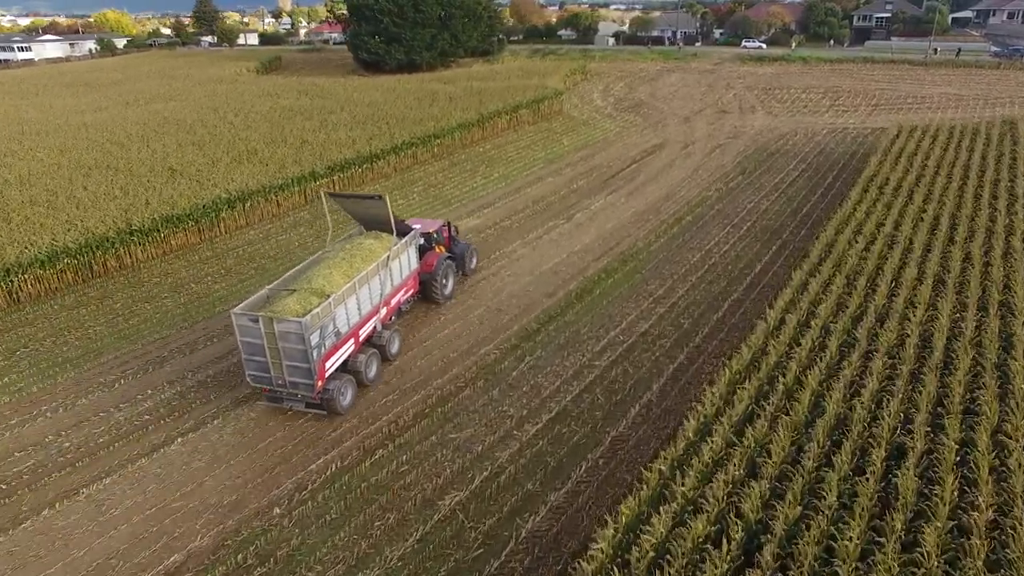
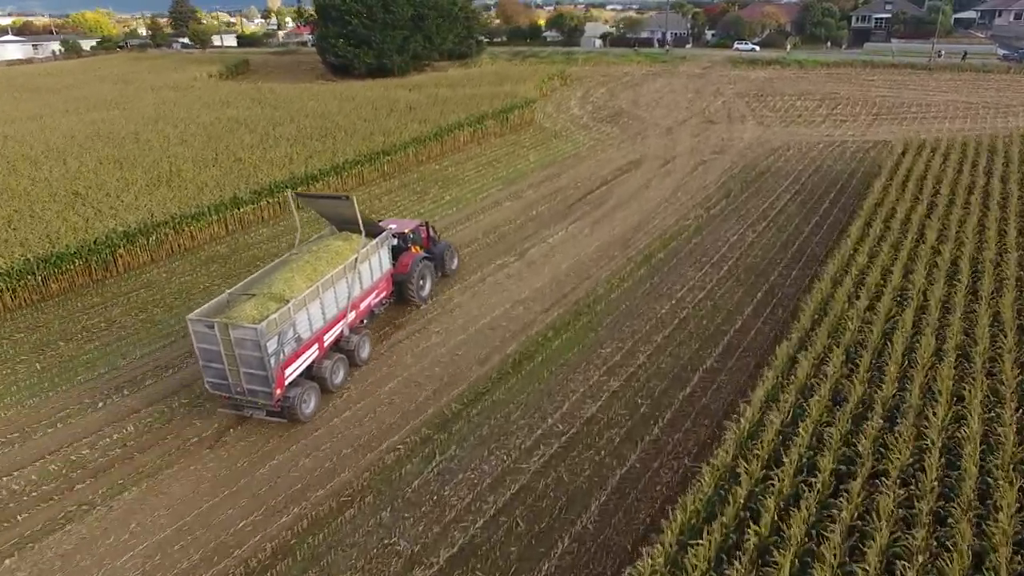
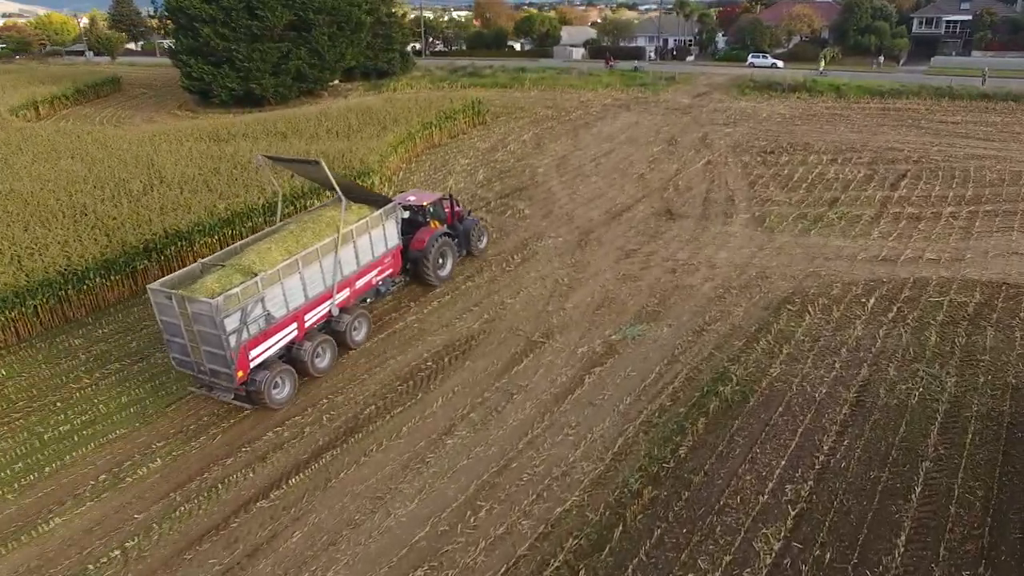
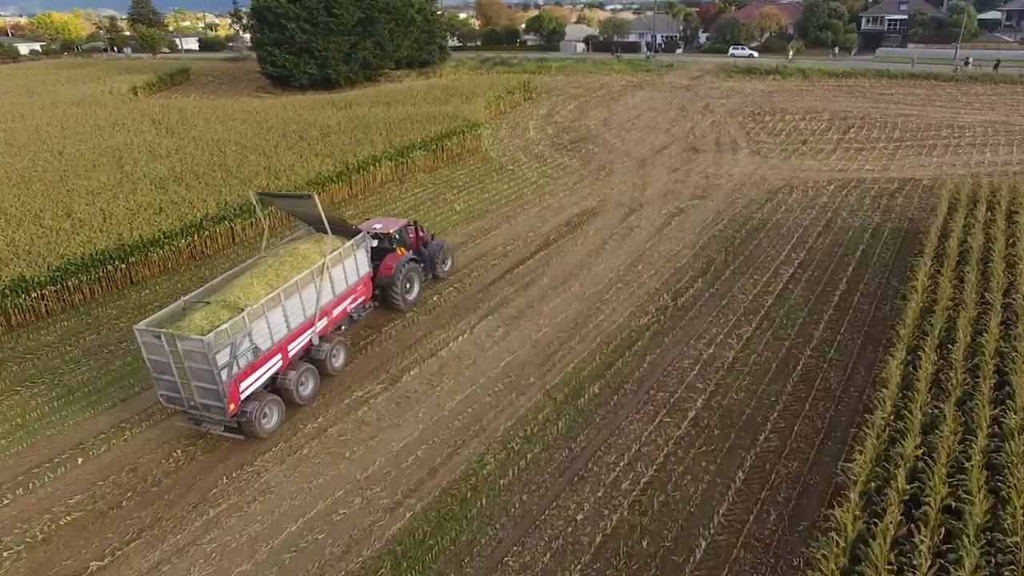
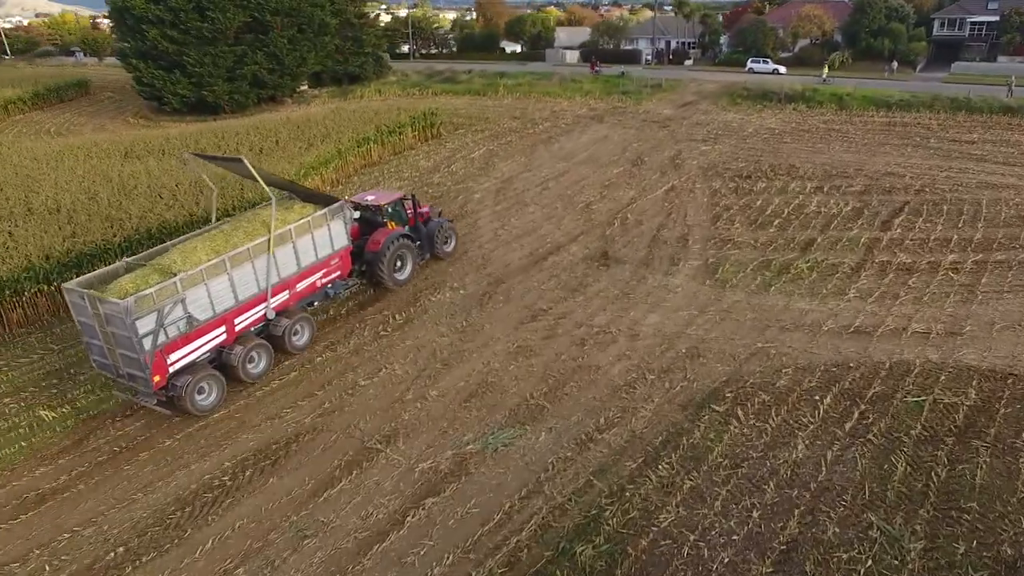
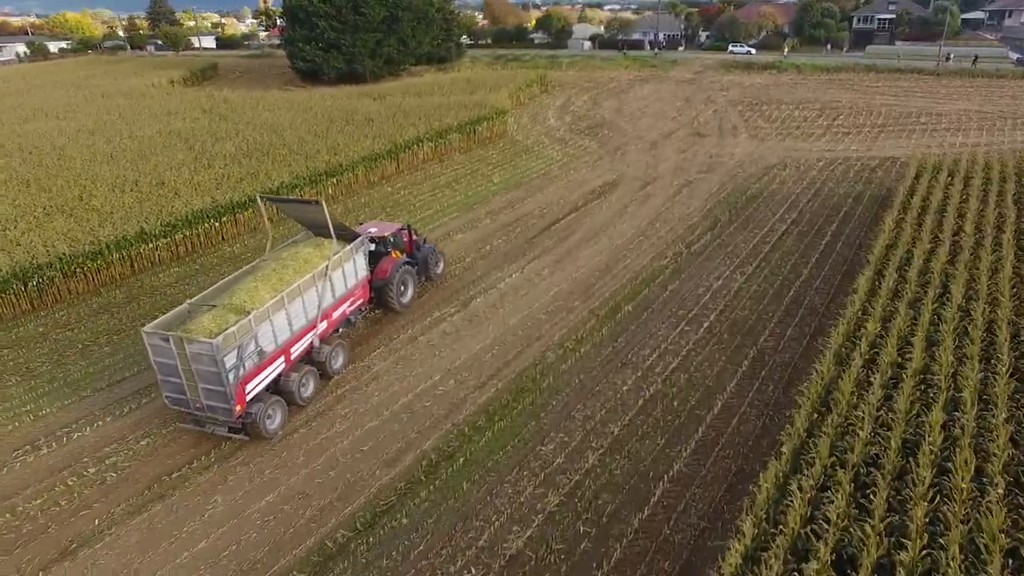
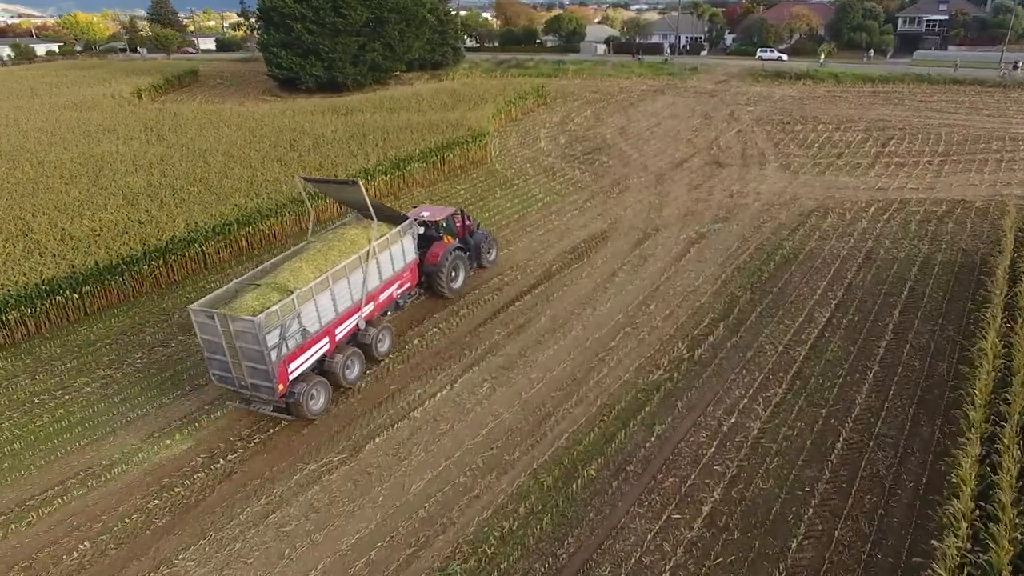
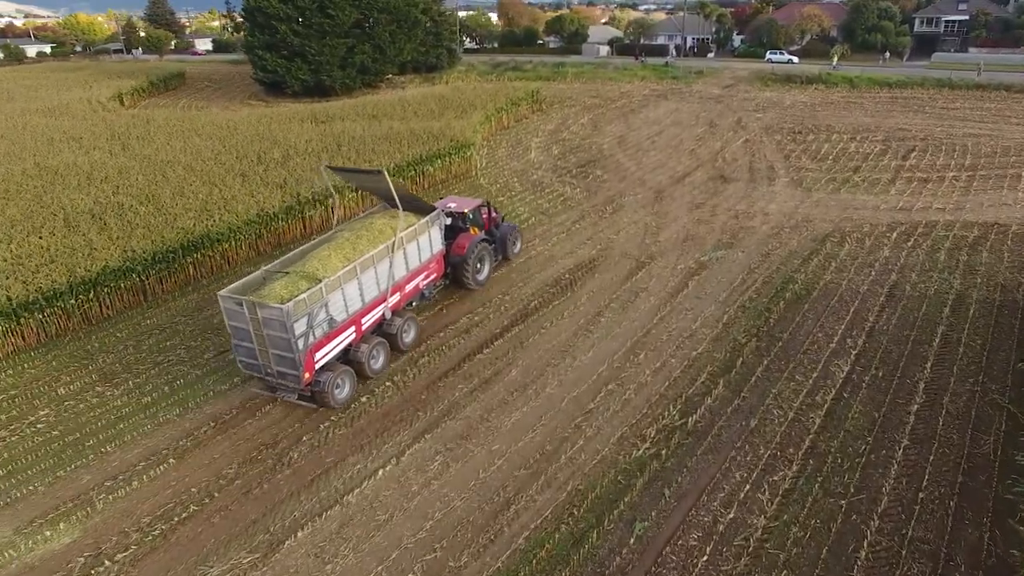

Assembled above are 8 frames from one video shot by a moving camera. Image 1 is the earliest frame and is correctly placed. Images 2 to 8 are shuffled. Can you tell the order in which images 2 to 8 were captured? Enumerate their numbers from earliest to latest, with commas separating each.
2, 6, 4, 7, 8, 3, 5
